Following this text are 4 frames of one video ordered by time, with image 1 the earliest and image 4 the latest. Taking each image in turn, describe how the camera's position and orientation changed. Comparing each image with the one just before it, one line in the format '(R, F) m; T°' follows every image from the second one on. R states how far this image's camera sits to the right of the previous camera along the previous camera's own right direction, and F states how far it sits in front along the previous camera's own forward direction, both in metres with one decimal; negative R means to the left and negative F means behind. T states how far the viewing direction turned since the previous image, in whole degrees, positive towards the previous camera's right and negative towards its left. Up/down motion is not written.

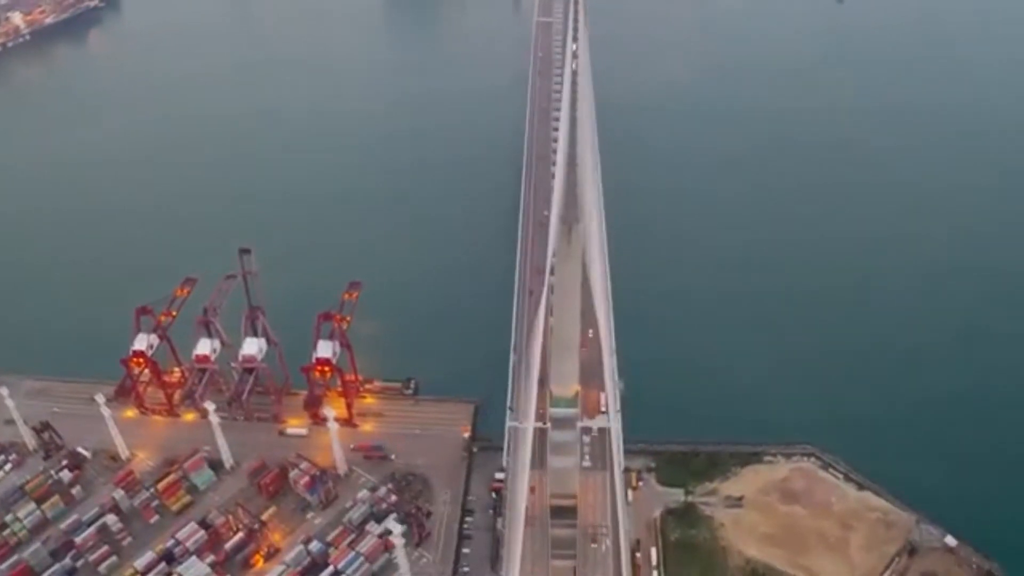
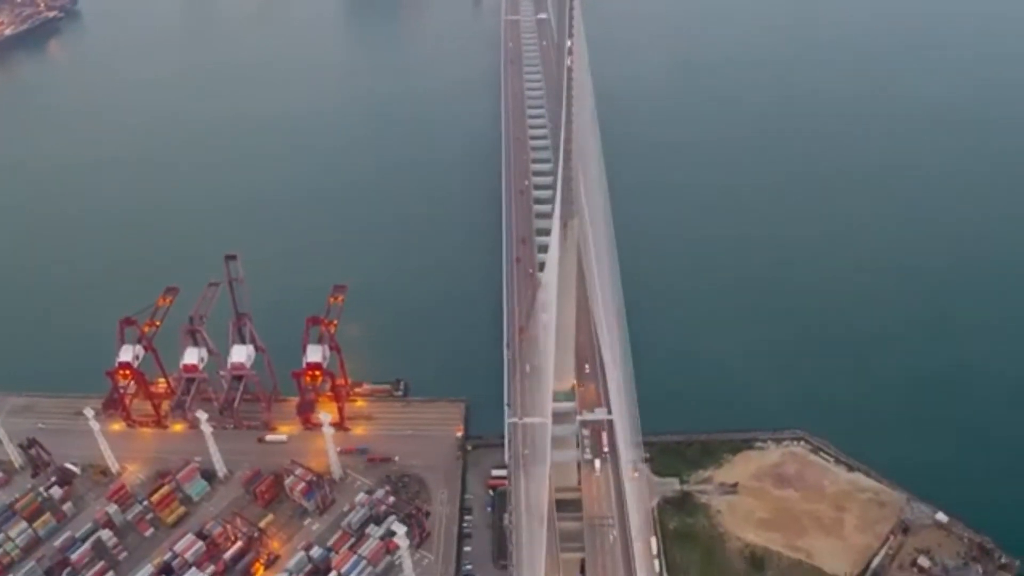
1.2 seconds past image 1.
(-1.1, 0.0) m; +2°
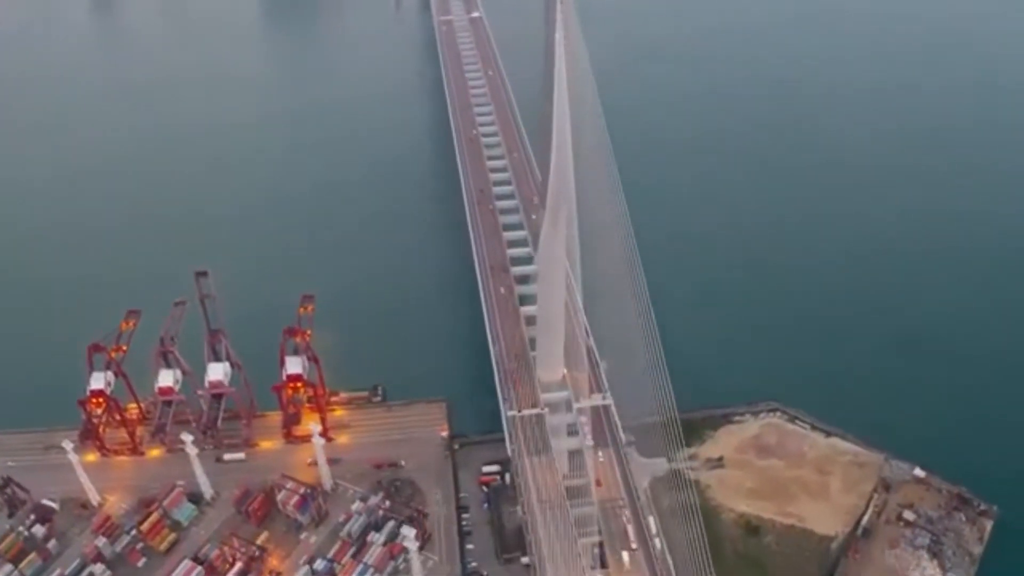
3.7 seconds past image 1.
(-2.4, 0.0) m; +5°
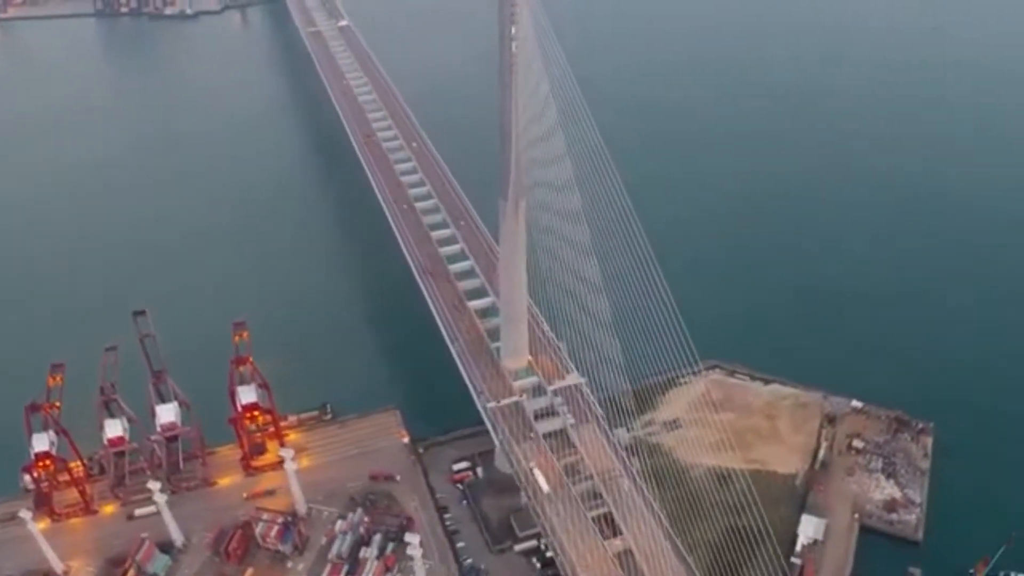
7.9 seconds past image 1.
(-3.7, -0.1) m; +9°
